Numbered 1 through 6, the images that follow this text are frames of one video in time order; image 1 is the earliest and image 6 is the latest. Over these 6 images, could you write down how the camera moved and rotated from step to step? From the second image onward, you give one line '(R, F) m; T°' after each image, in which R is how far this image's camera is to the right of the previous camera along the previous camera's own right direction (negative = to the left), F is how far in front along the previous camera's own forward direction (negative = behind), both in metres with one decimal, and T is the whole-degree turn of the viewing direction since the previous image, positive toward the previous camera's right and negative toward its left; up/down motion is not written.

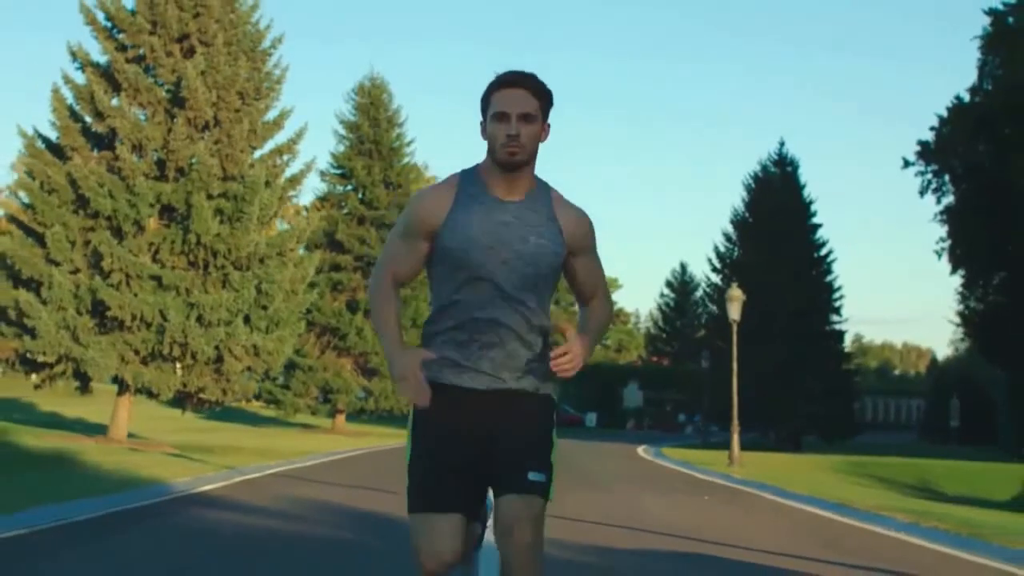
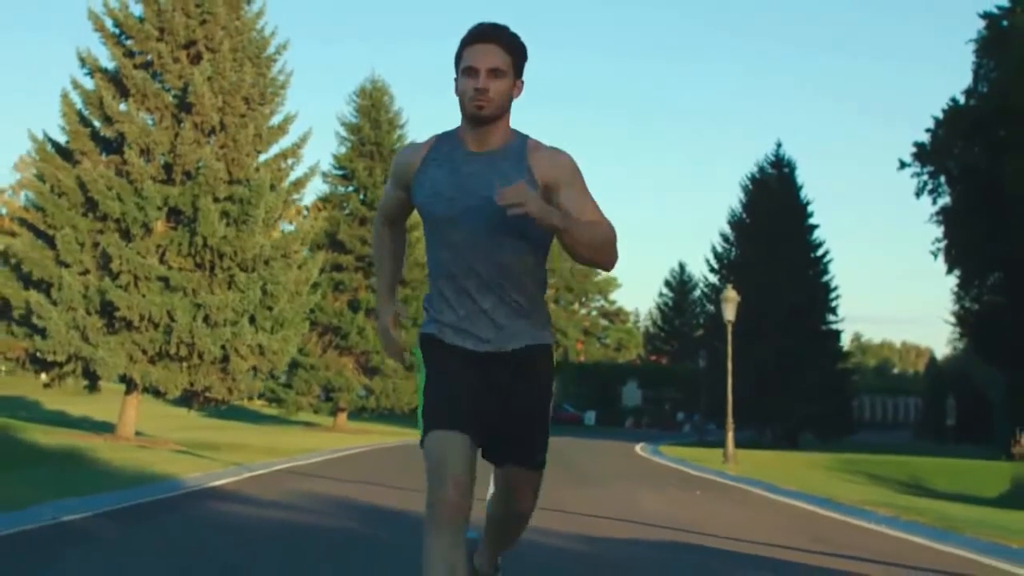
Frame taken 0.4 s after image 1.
(0.0, -0.7) m; 0°
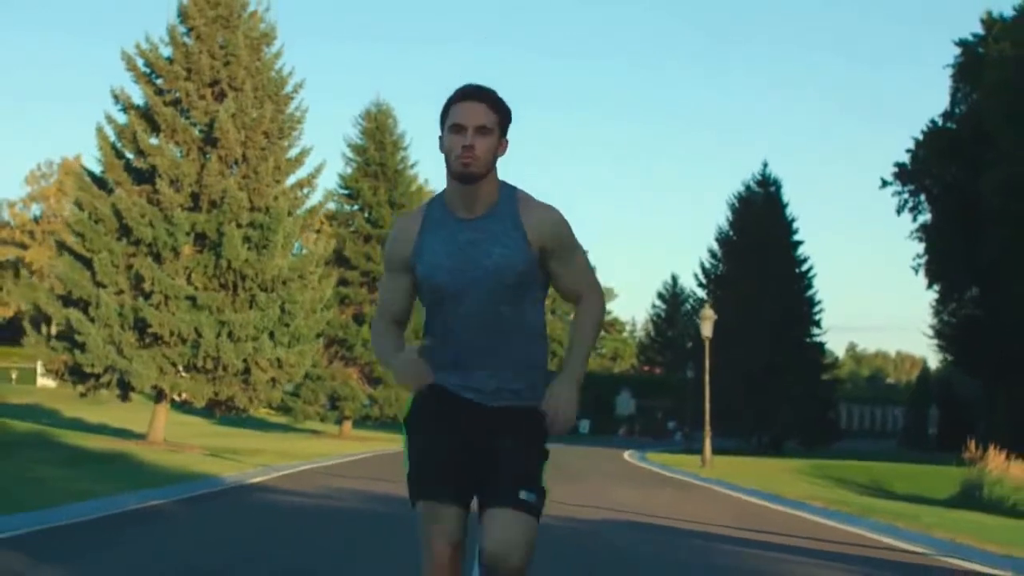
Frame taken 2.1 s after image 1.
(0.0, -3.0) m; 0°
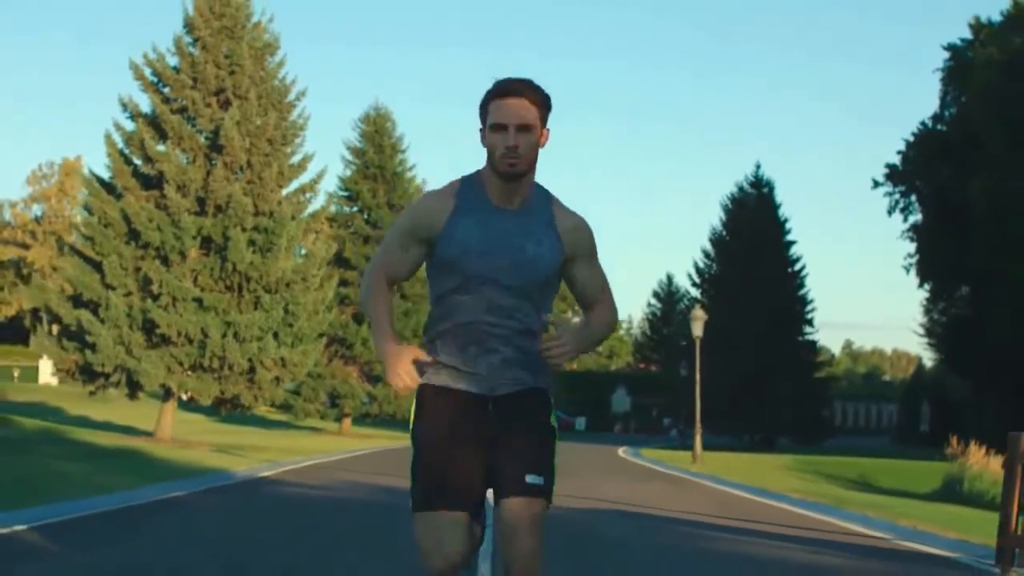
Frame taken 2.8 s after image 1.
(0.0, -1.1) m; 0°
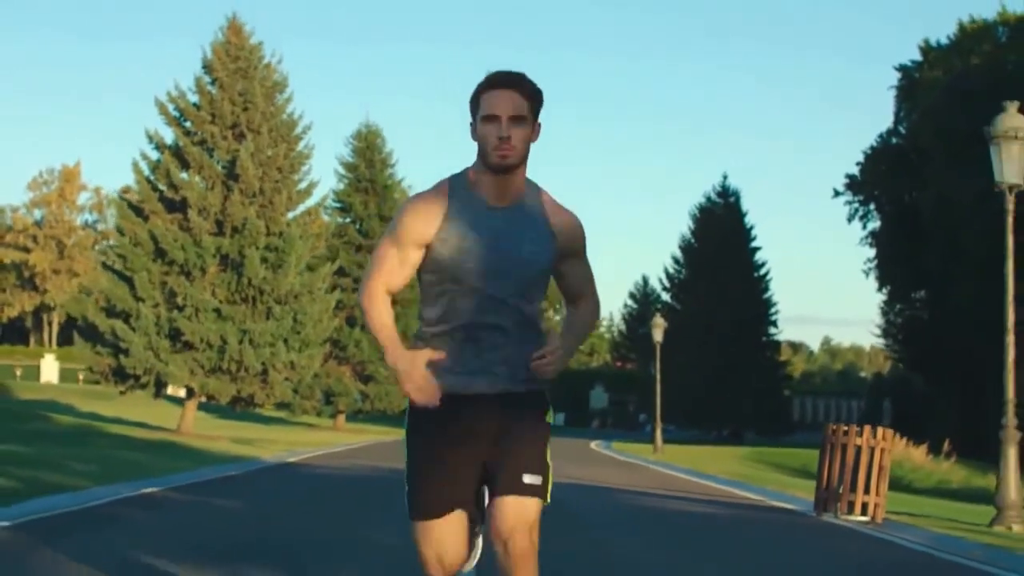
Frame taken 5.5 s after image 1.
(0.0, -4.7) m; +1°
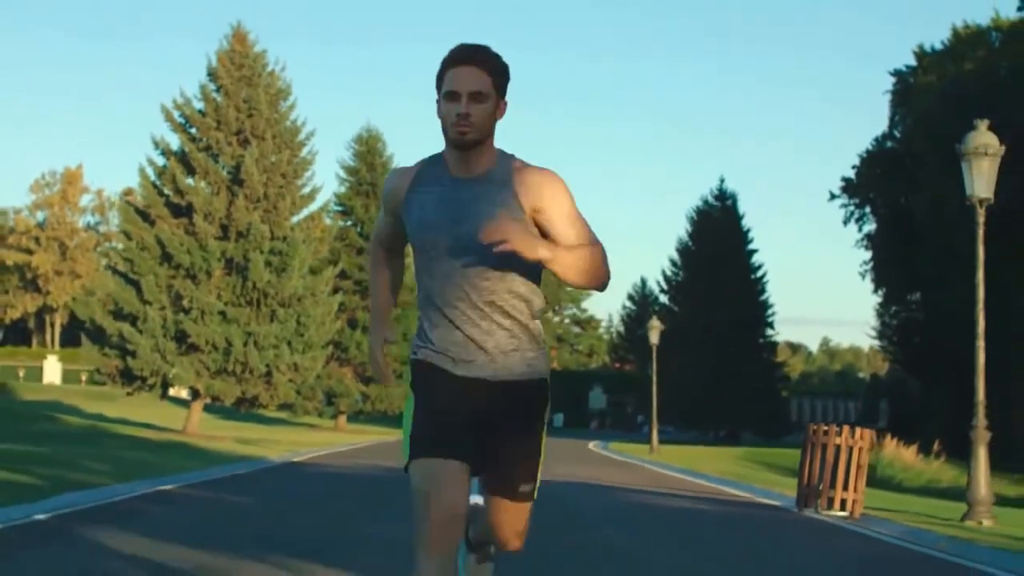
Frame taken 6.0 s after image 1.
(0.0, -0.8) m; 0°
